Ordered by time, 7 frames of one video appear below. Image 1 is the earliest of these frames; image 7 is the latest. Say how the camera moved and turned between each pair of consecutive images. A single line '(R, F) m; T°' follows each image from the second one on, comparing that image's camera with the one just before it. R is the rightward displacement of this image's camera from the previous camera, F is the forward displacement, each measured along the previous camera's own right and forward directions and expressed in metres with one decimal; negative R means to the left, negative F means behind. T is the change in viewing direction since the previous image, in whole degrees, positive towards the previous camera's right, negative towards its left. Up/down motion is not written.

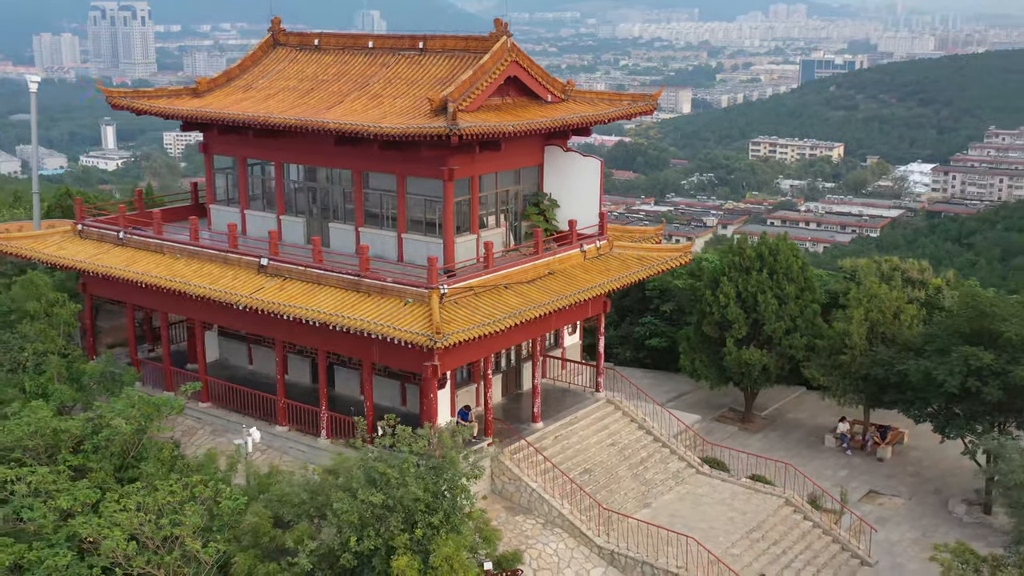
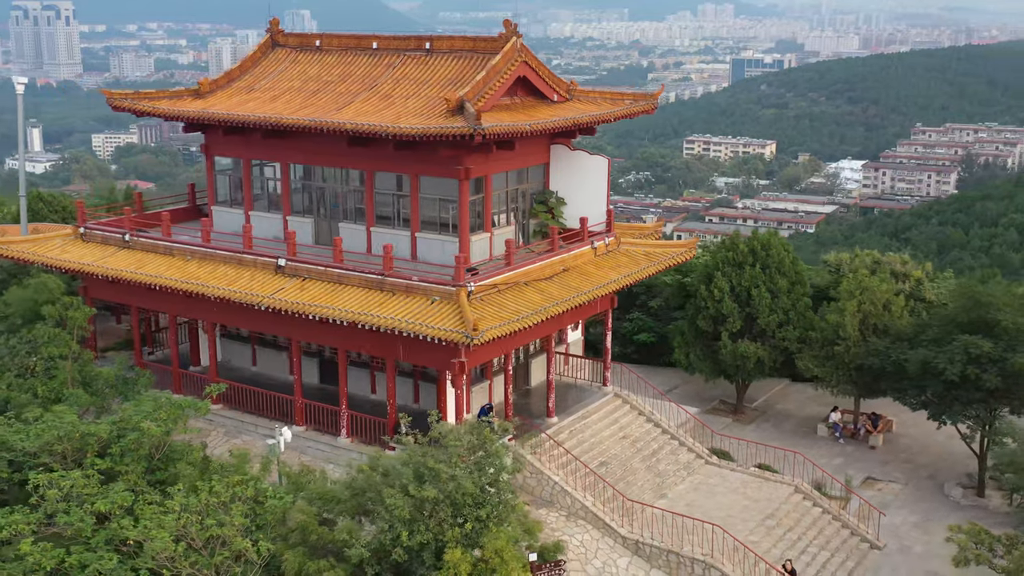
(-1.1, -0.2) m; +3°
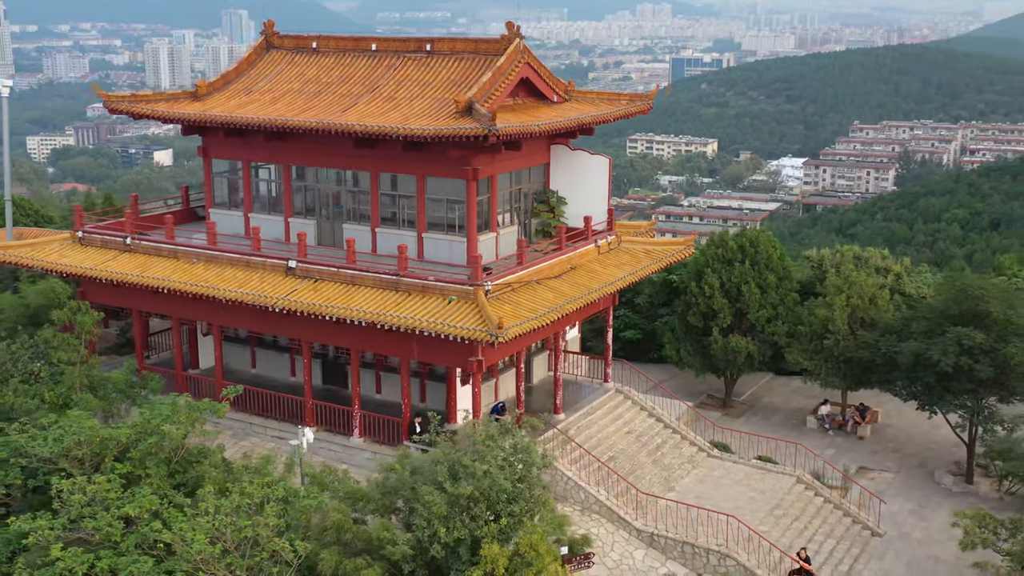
(-0.9, -0.2) m; +2°
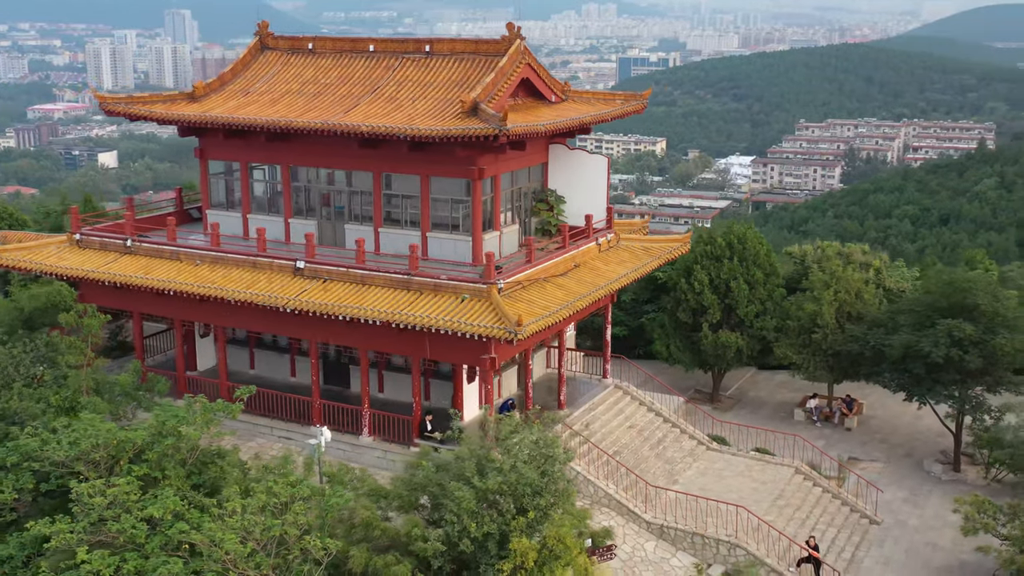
(-0.8, -0.2) m; +2°
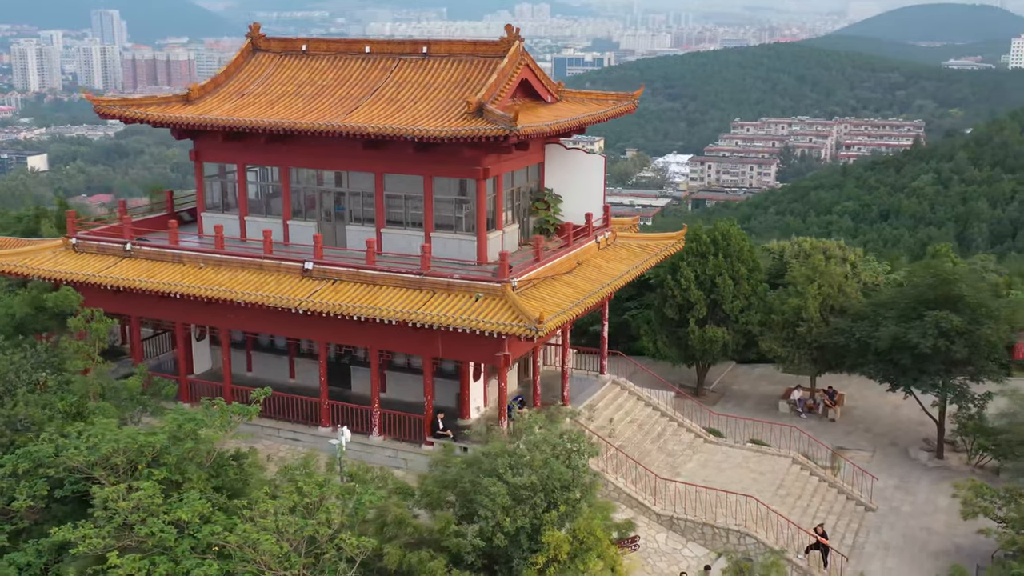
(-0.9, -0.2) m; +3°
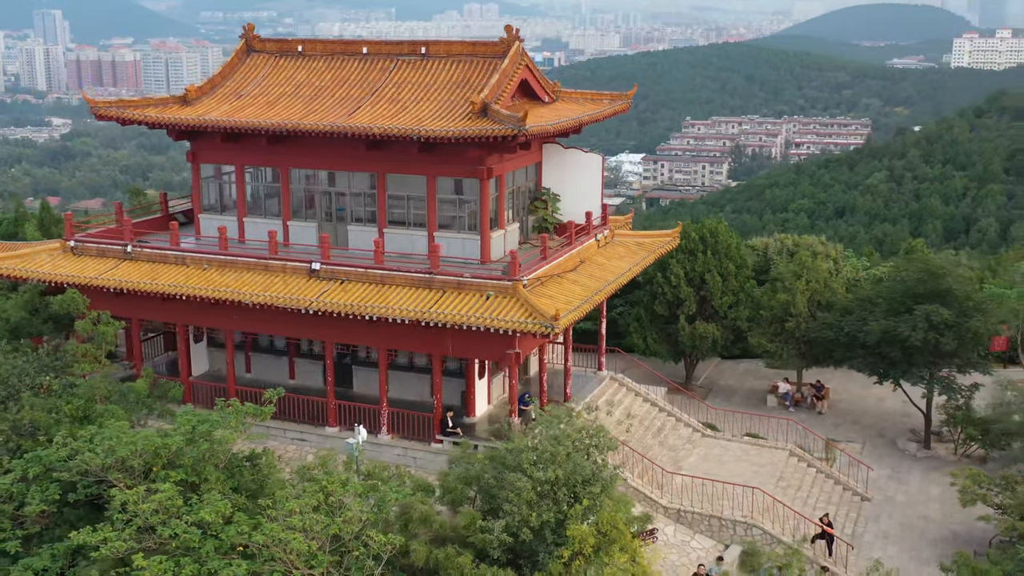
(-0.7, -0.2) m; +2°
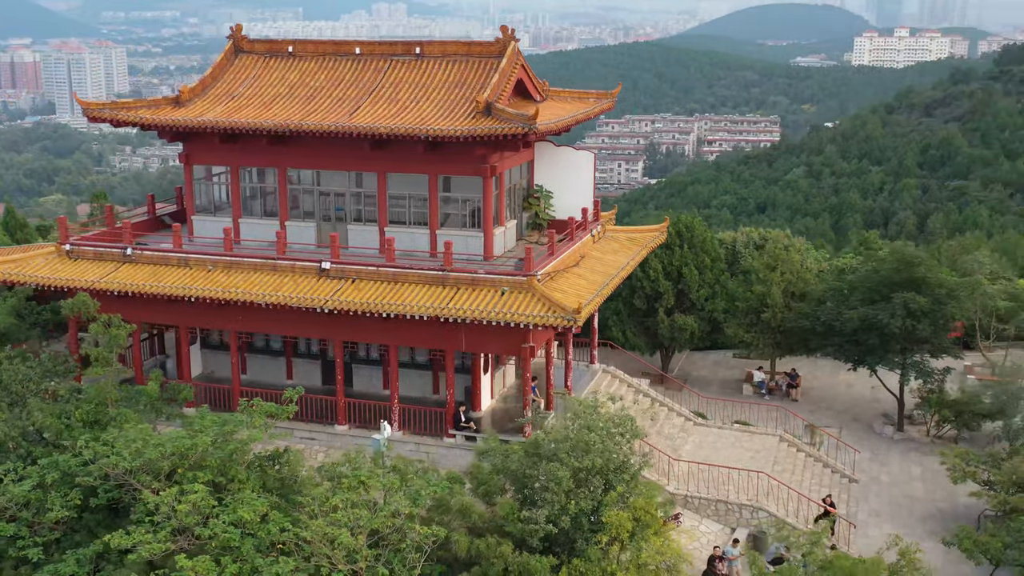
(-1.3, -0.3) m; +4°
